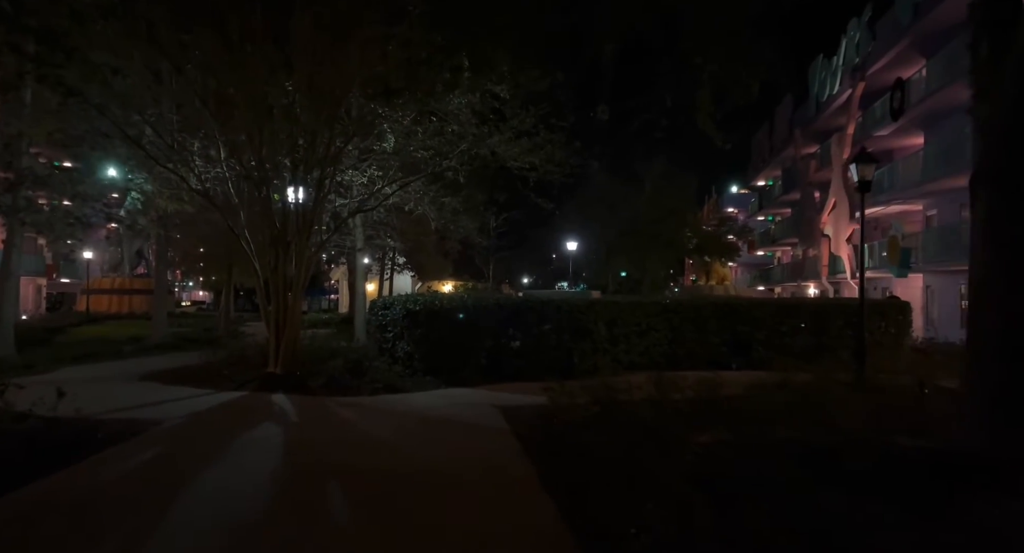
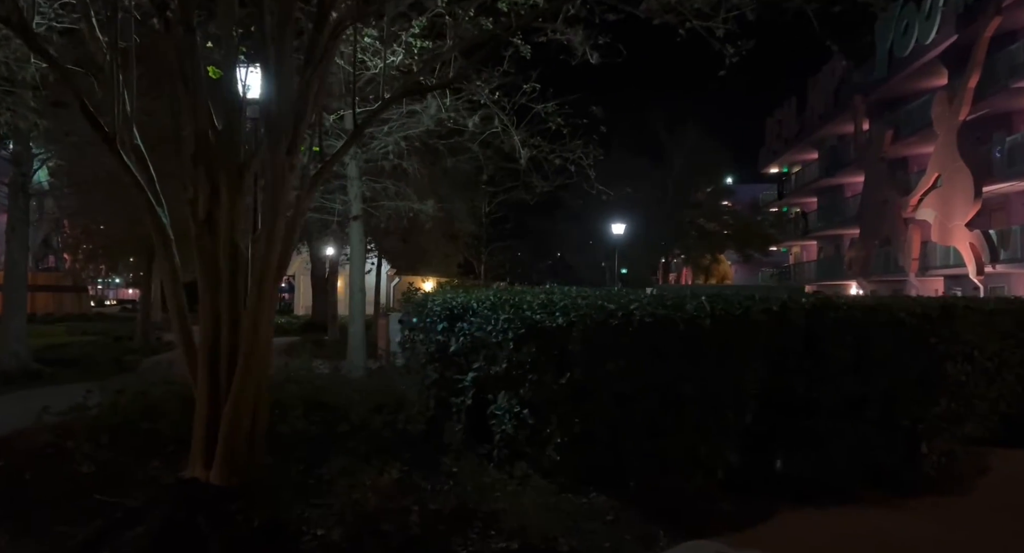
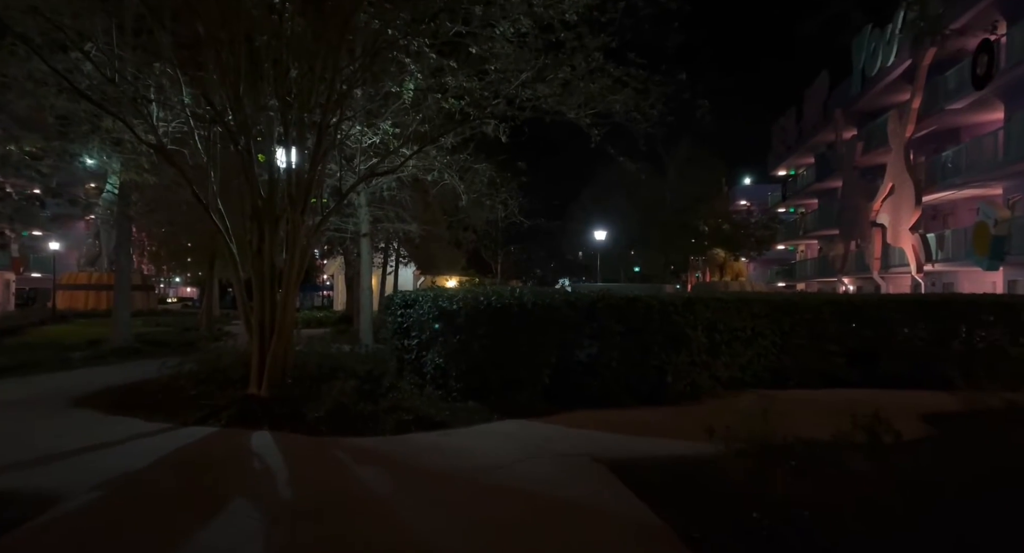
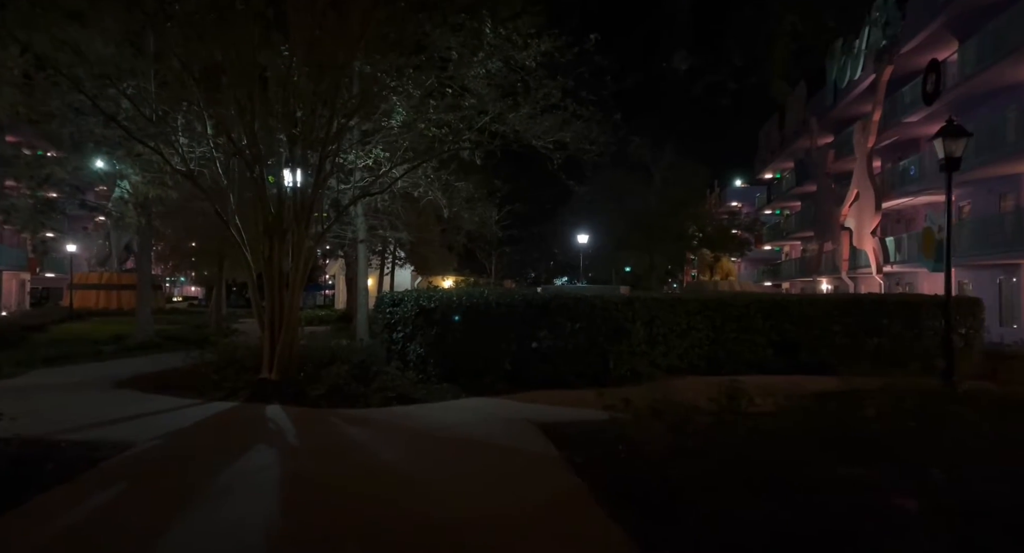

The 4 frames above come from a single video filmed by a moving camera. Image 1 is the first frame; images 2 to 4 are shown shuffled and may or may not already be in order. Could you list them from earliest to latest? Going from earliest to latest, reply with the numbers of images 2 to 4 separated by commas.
4, 3, 2
